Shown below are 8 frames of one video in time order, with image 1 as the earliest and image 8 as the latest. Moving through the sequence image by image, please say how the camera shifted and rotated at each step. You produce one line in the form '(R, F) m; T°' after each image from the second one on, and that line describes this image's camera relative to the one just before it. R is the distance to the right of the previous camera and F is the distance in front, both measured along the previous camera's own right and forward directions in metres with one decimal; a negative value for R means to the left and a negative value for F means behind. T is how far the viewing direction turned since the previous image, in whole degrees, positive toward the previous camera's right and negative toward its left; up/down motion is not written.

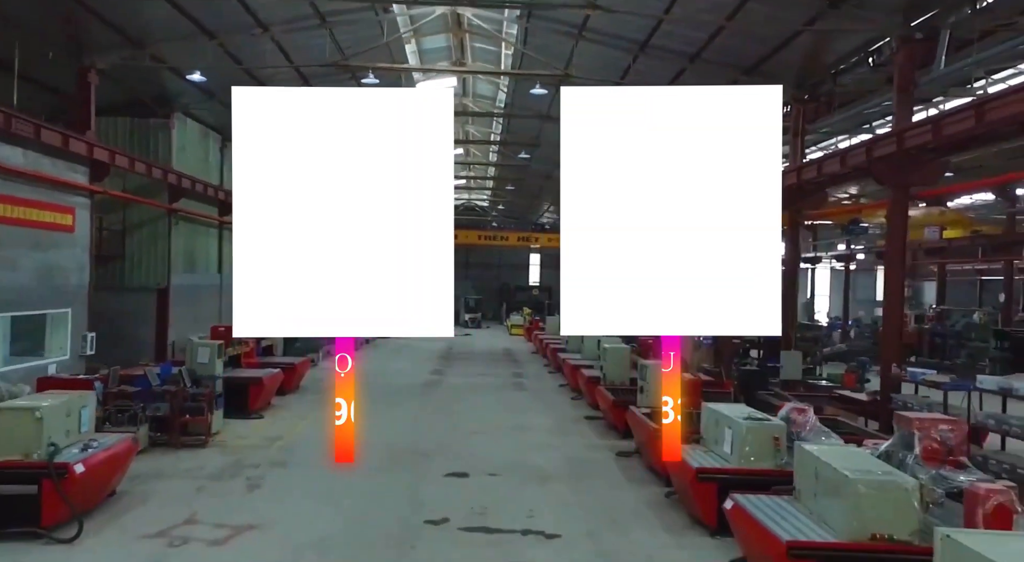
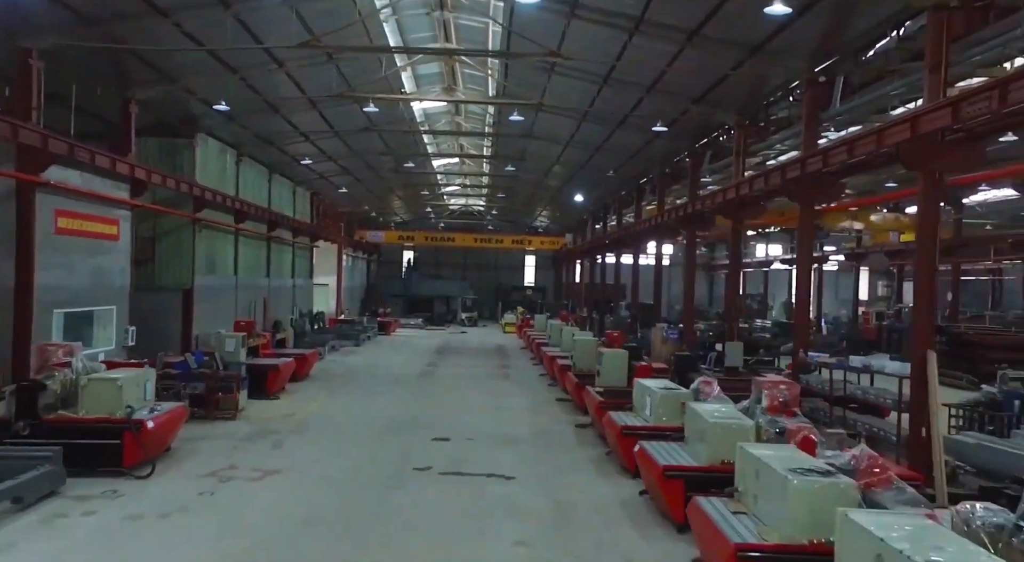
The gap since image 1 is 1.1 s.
(+0.3, -1.6) m; 0°
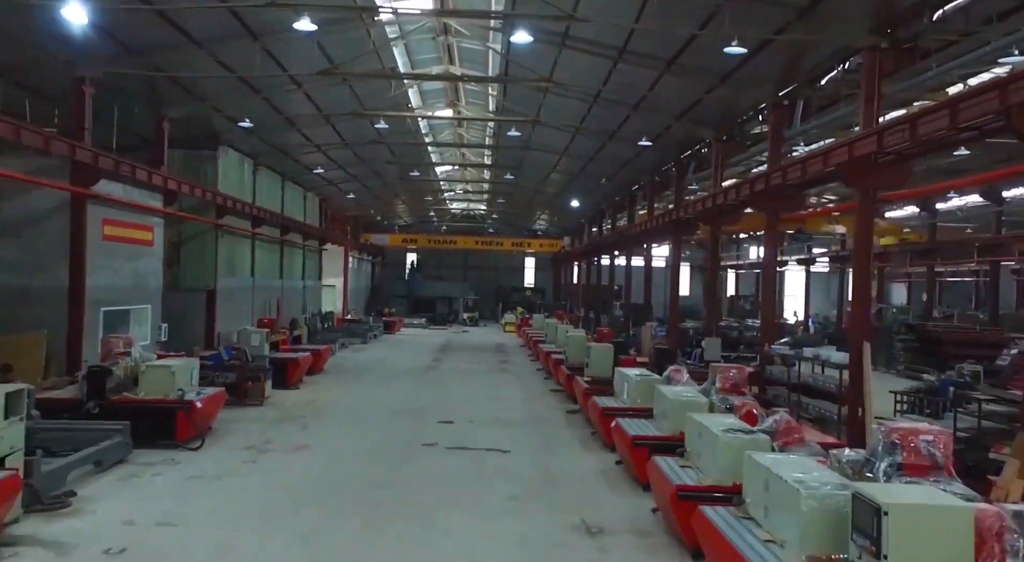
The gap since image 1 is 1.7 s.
(+0.1, -1.1) m; 0°
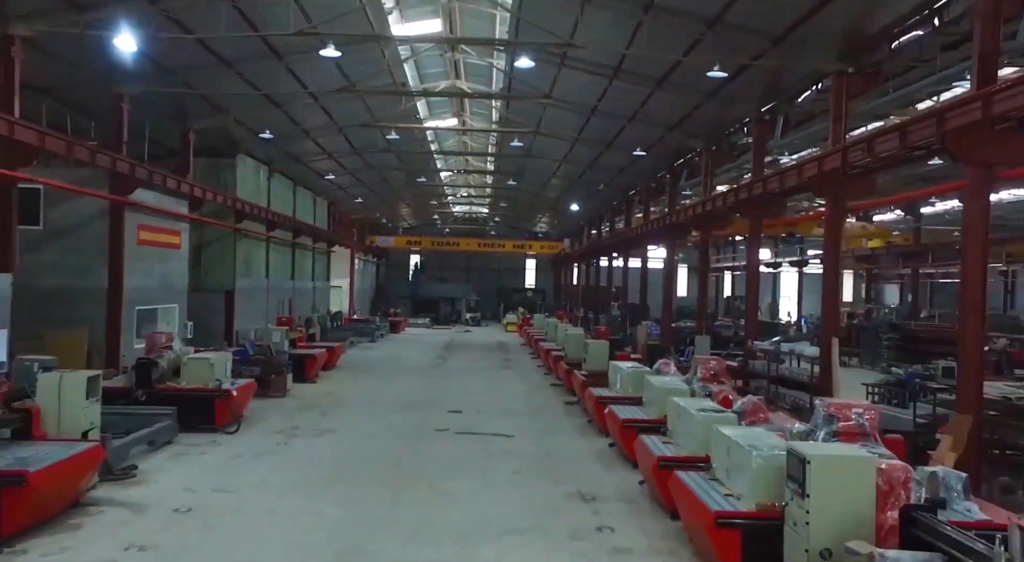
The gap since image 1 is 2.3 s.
(0.0, -0.8) m; 0°
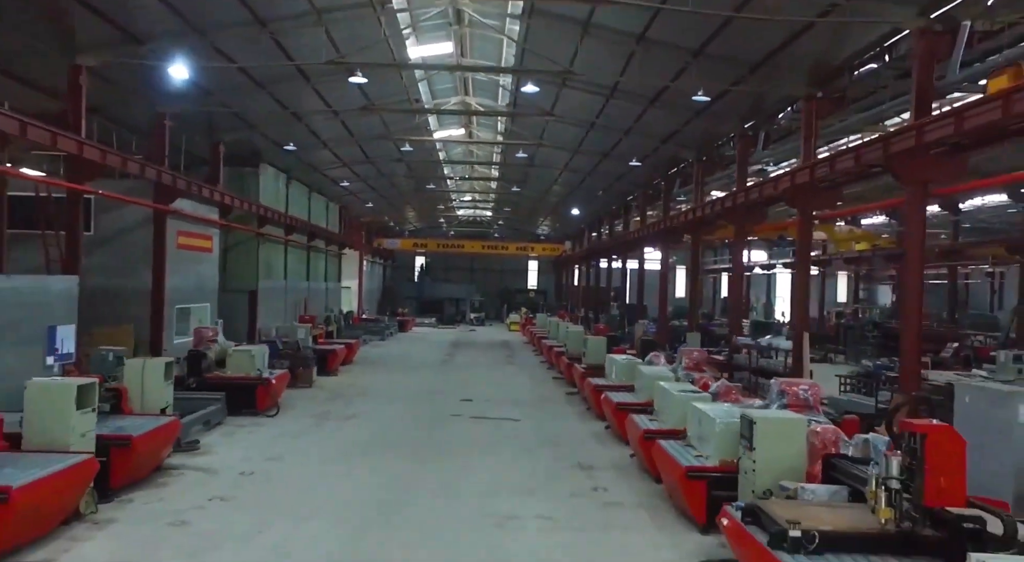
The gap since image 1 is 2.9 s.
(-0.1, -1.1) m; 0°
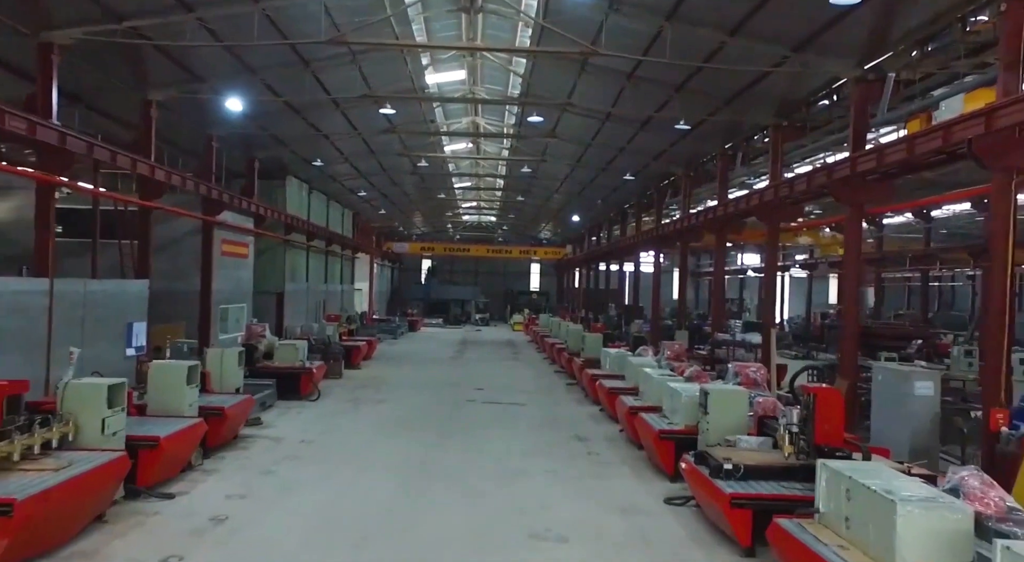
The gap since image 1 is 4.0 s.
(-0.1, -1.5) m; 0°
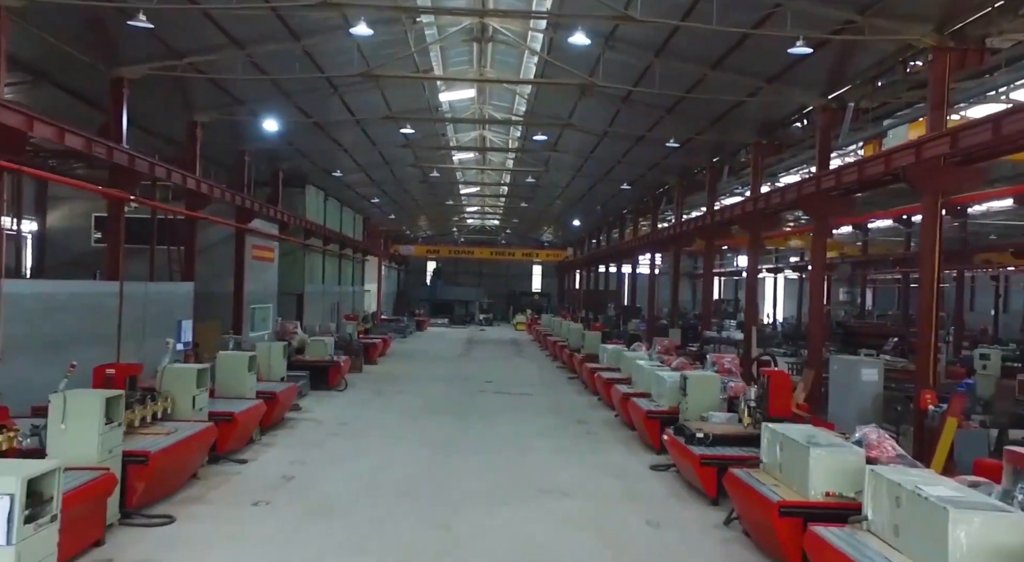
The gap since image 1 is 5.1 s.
(-0.1, -1.2) m; 0°
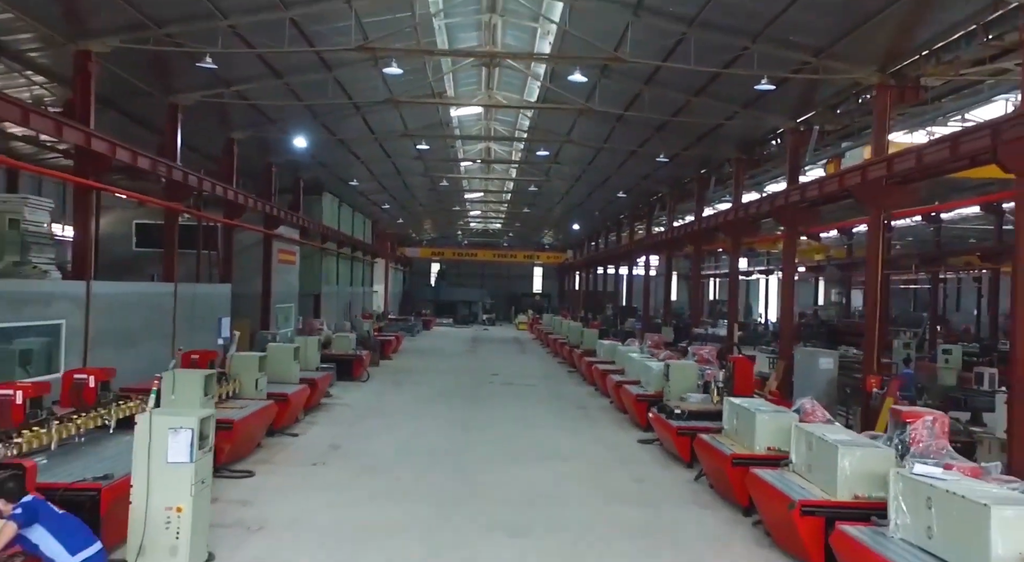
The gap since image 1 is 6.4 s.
(-0.1, -1.3) m; 0°
